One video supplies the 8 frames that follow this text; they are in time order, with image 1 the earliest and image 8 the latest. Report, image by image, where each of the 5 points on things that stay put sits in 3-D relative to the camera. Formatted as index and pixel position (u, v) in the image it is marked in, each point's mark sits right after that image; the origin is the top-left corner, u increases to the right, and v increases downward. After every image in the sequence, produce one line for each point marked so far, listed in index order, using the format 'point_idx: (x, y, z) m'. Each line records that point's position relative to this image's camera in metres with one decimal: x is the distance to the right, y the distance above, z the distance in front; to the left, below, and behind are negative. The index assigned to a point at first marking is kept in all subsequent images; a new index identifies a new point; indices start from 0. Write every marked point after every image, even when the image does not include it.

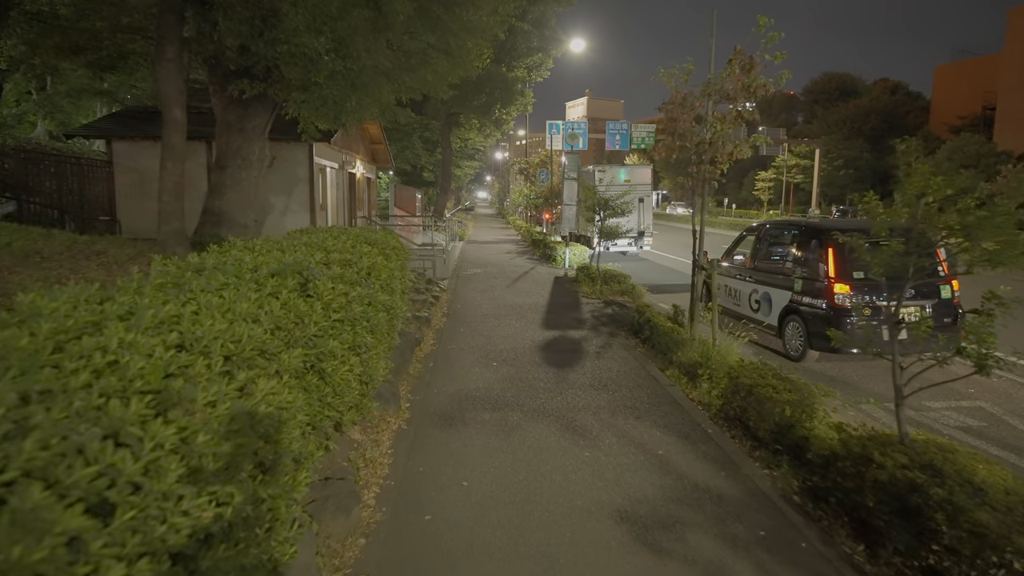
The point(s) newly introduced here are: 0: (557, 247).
0: (+1.3, +1.2, +18.7) m
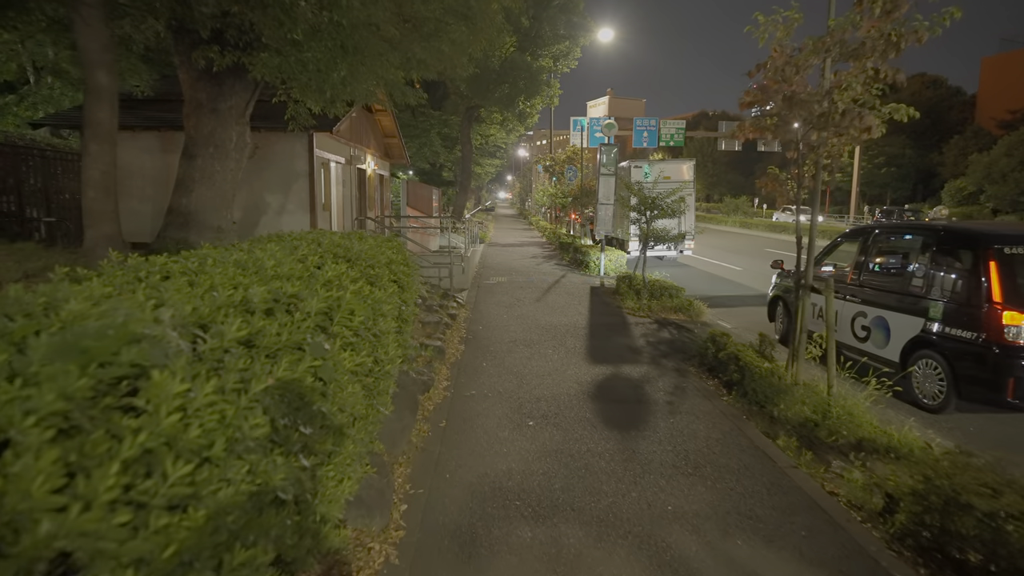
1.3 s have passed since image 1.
0: (+1.9, +0.9, +16.7) m
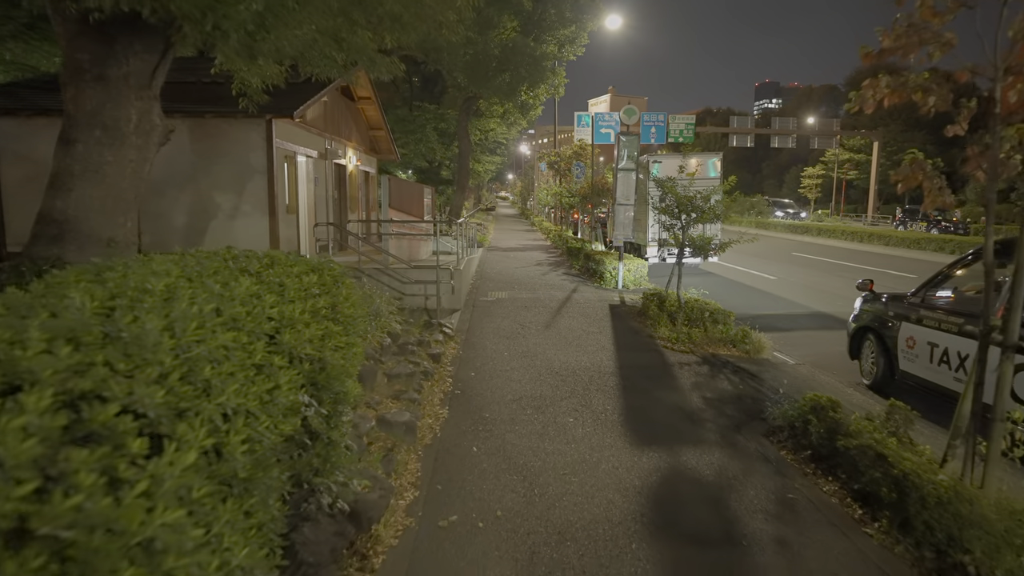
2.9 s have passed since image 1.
0: (+2.0, +0.6, +14.3) m
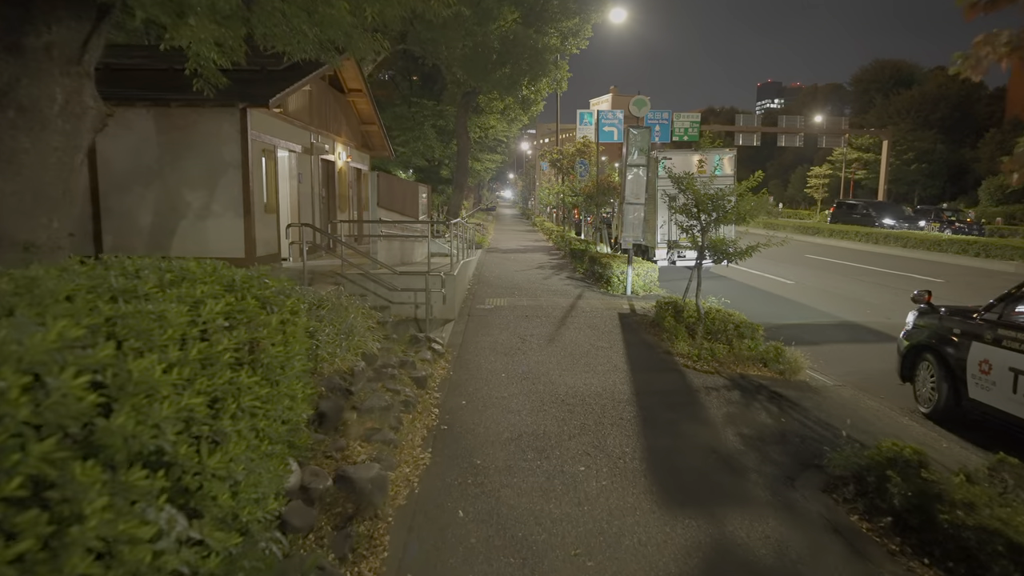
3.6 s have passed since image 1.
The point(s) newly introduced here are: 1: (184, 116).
0: (+2.0, +0.5, +13.3) m
1: (-4.7, +2.5, +9.6) m
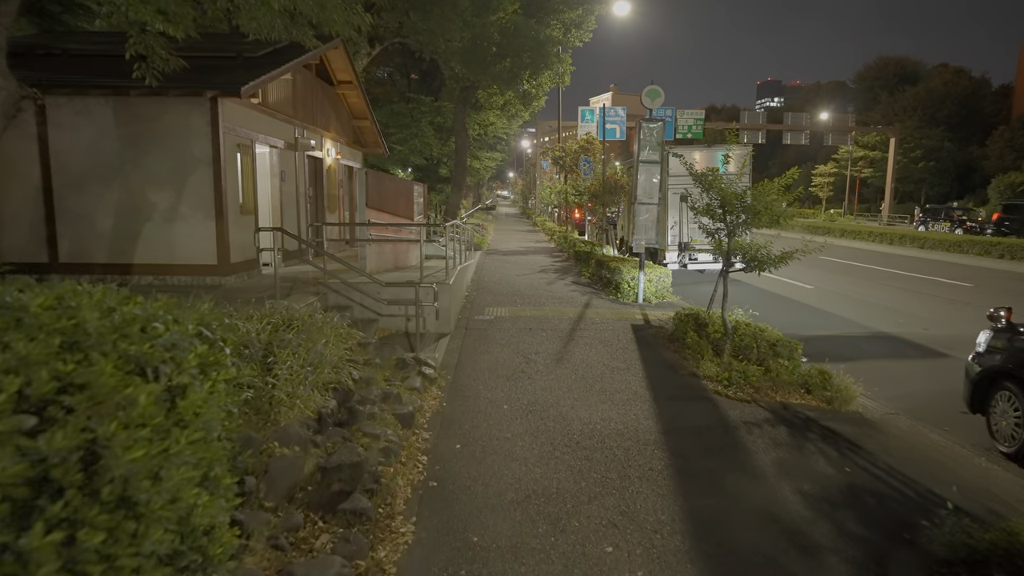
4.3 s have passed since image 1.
0: (+2.0, +0.4, +12.3) m
1: (-4.7, +2.4, +8.6) m
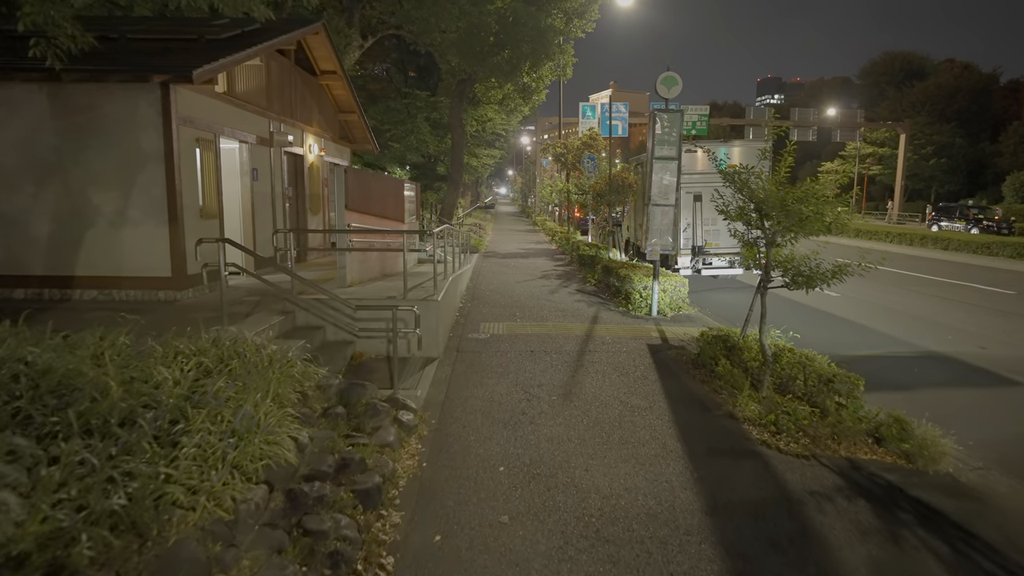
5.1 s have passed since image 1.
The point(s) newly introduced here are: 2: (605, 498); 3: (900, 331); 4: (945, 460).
0: (+2.0, +0.2, +11.1) m
1: (-4.7, +2.2, +7.4) m
2: (+0.6, -1.2, +3.9) m
3: (+5.5, -0.6, +9.5) m
4: (+3.0, -1.2, +4.7) m
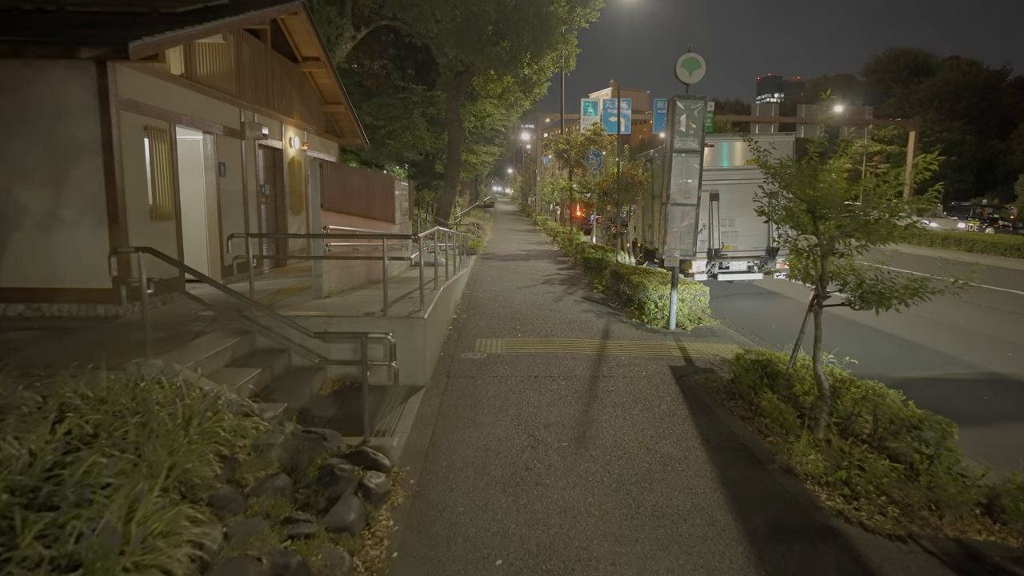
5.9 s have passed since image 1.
0: (+2.0, +0.1, +10.0) m
1: (-4.7, +2.0, +6.3) m
2: (+0.6, -1.4, +2.8) m
3: (+5.5, -0.8, +8.4) m
4: (+3.0, -1.3, +3.5) m
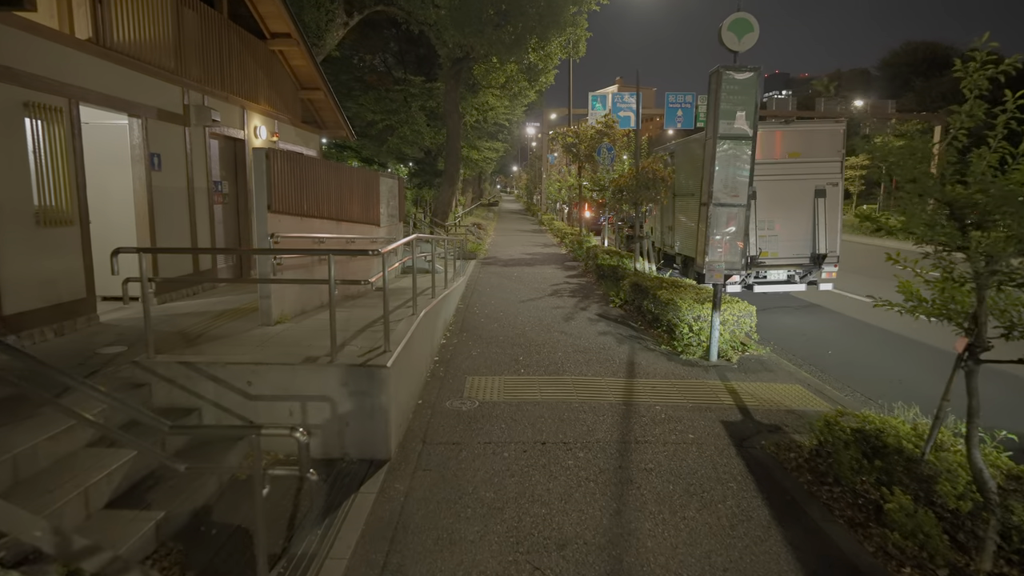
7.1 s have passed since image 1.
0: (+2.0, -0.1, +8.2) m
1: (-4.7, +1.8, +4.5) m
2: (+0.5, -1.6, +1.0) m
3: (+5.5, -1.0, +6.6) m
4: (+3.0, -1.6, +1.7) m
